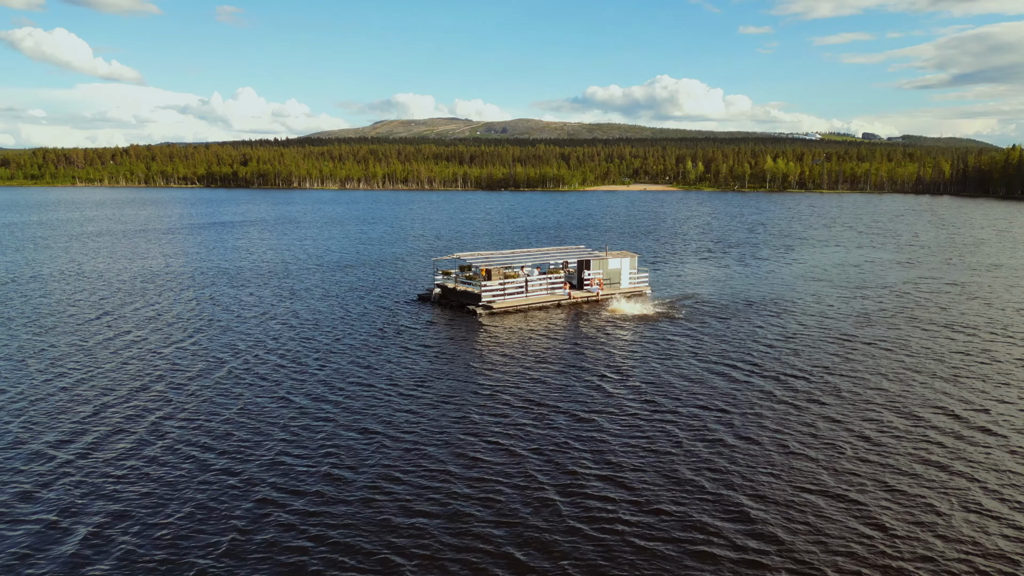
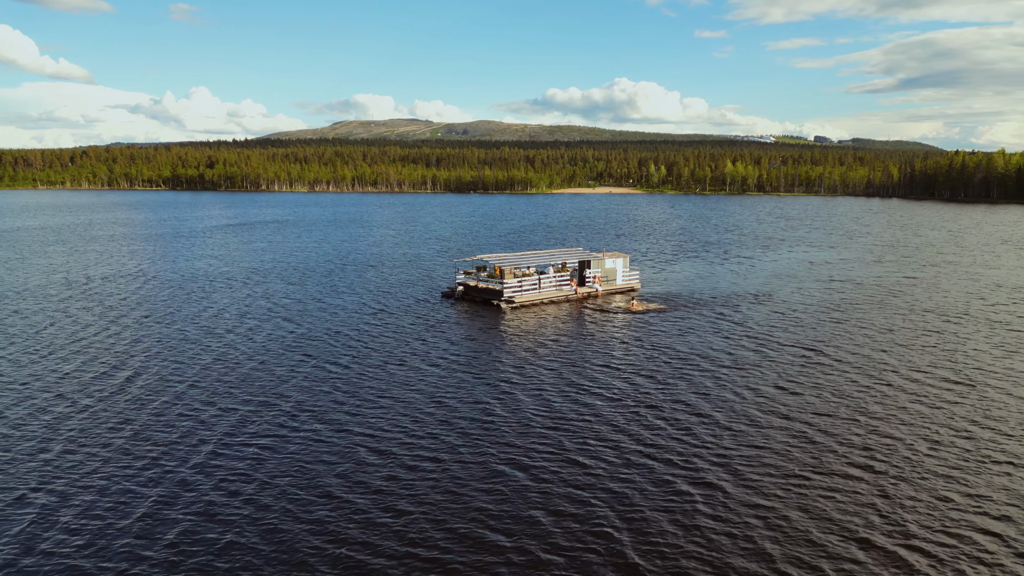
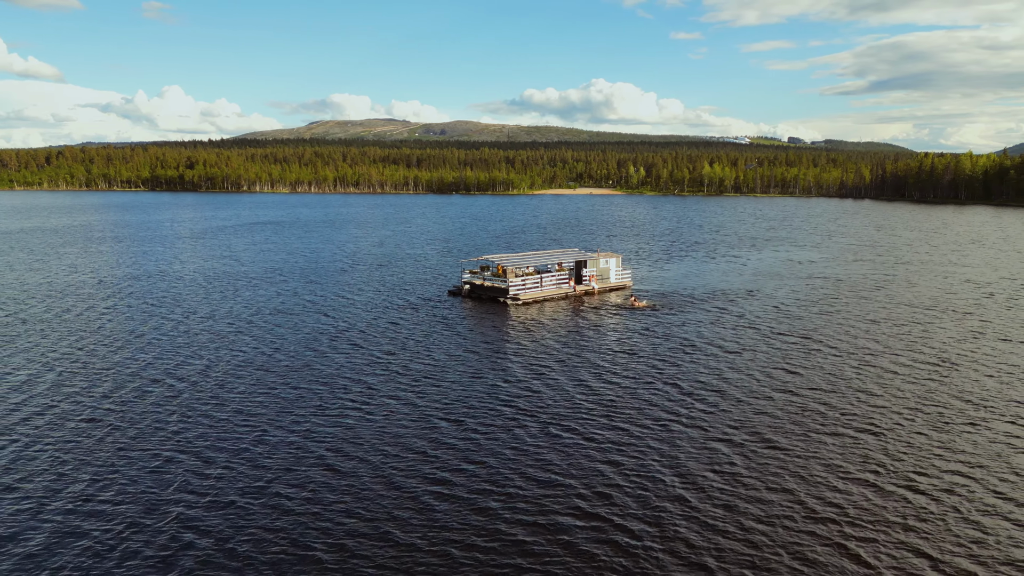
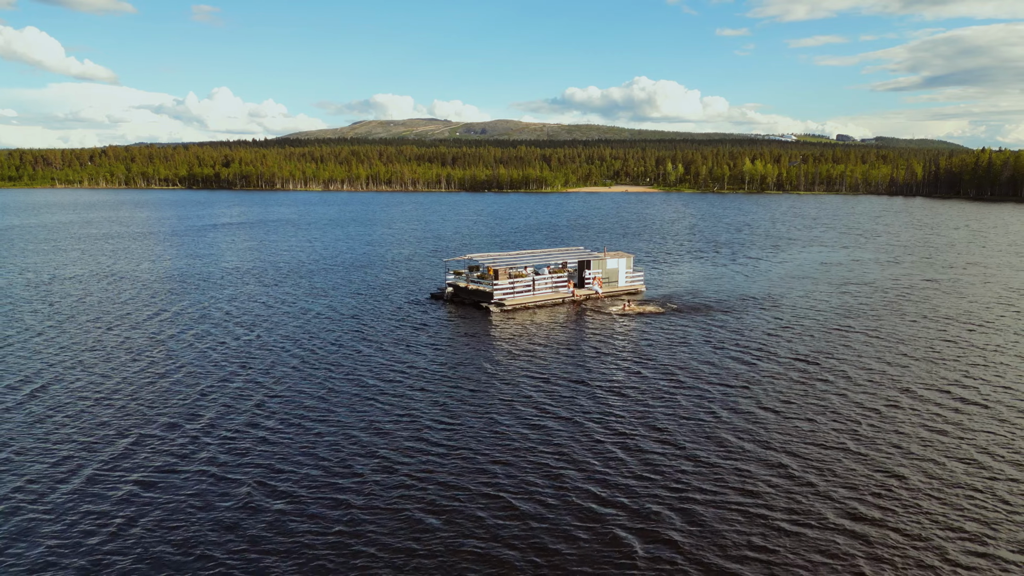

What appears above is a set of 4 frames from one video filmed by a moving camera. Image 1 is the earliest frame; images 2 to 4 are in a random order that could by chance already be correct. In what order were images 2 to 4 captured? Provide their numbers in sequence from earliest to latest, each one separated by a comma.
4, 2, 3
